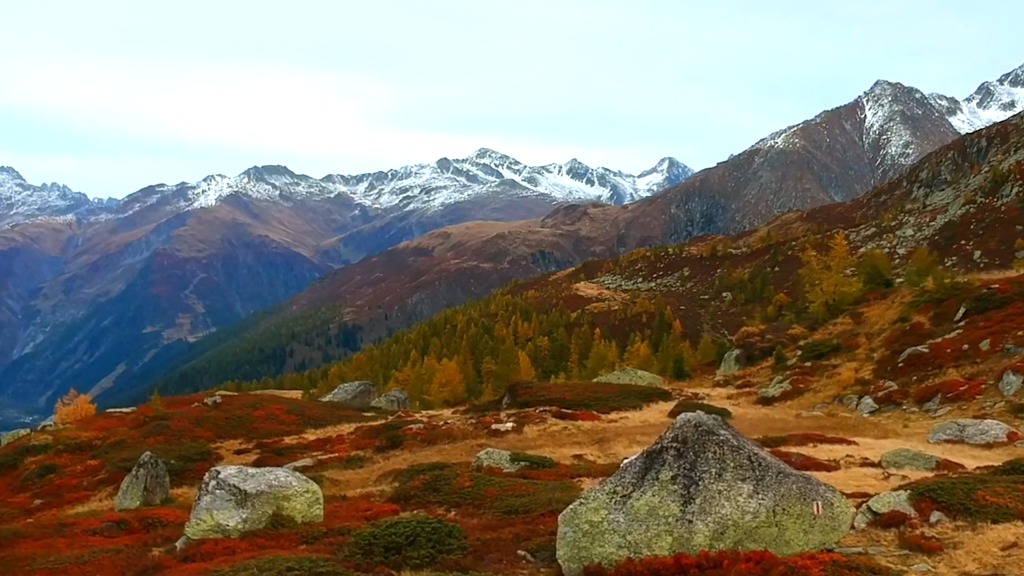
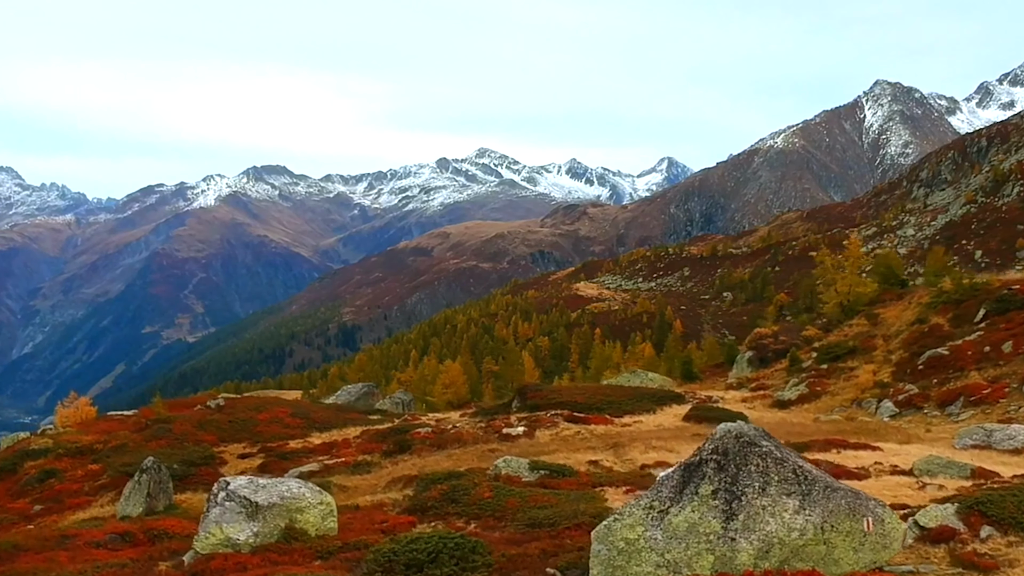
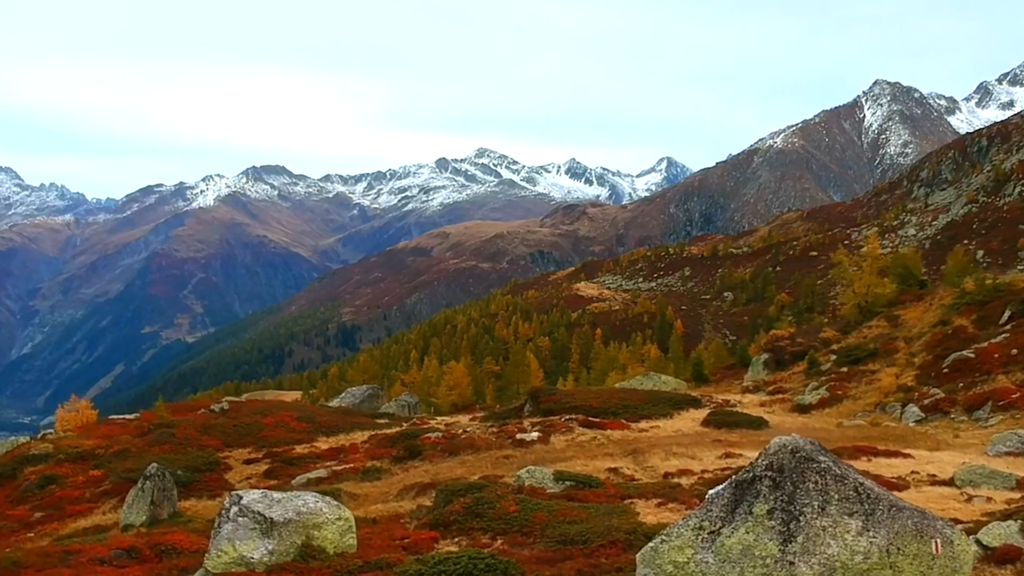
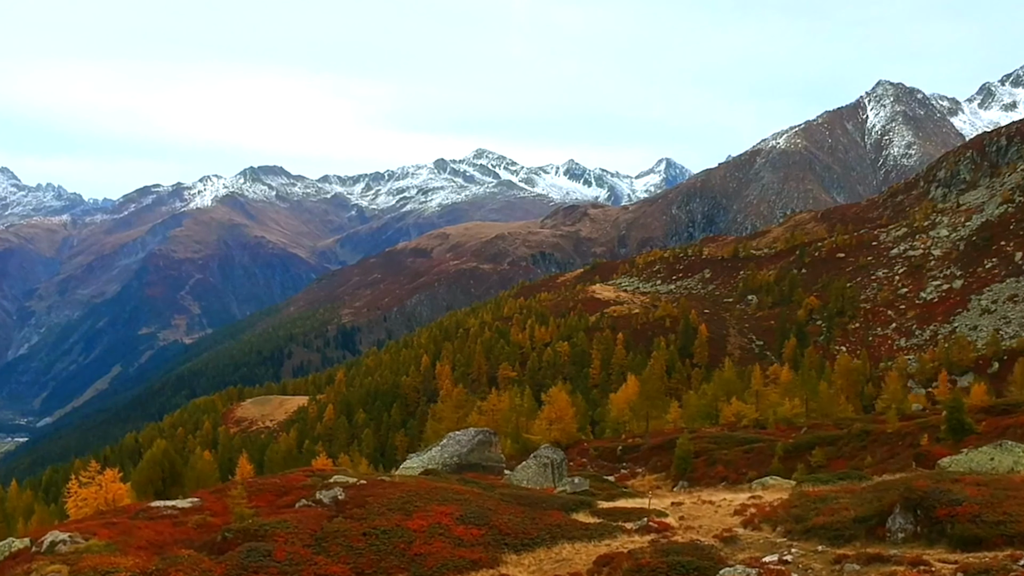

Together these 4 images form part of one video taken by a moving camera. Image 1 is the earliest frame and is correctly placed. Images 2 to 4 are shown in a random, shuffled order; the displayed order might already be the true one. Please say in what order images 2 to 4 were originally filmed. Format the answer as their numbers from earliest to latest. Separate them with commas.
2, 3, 4
